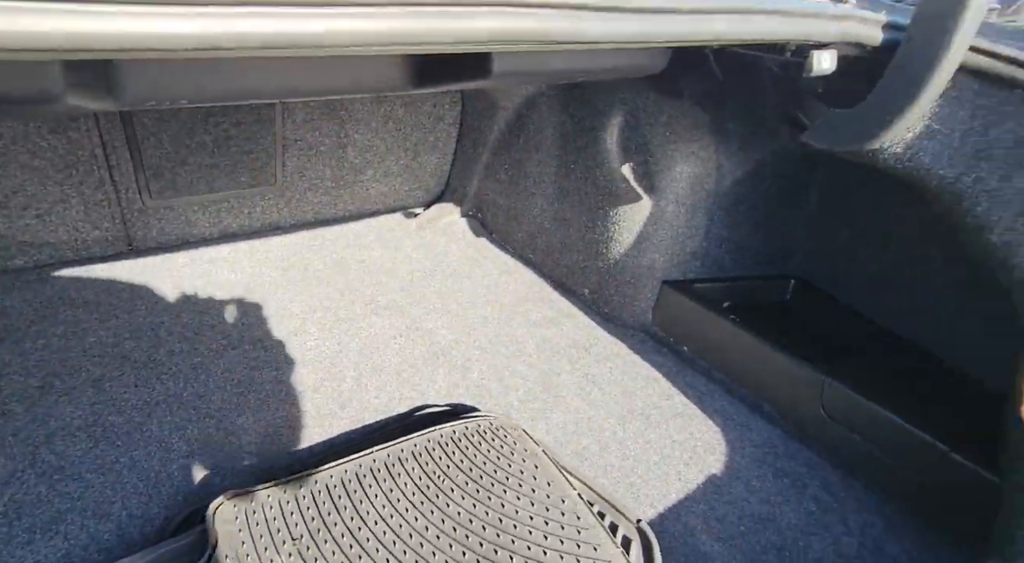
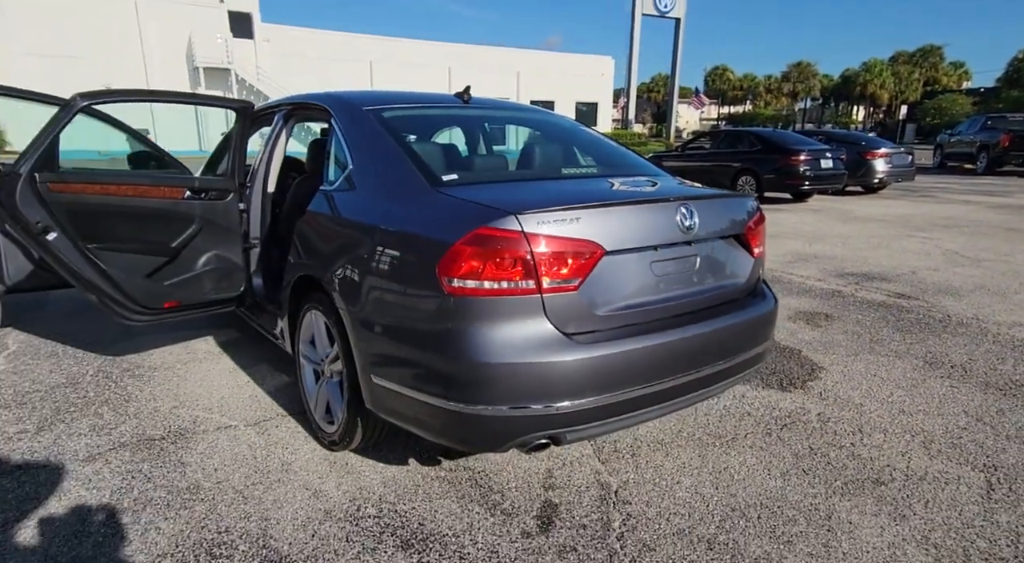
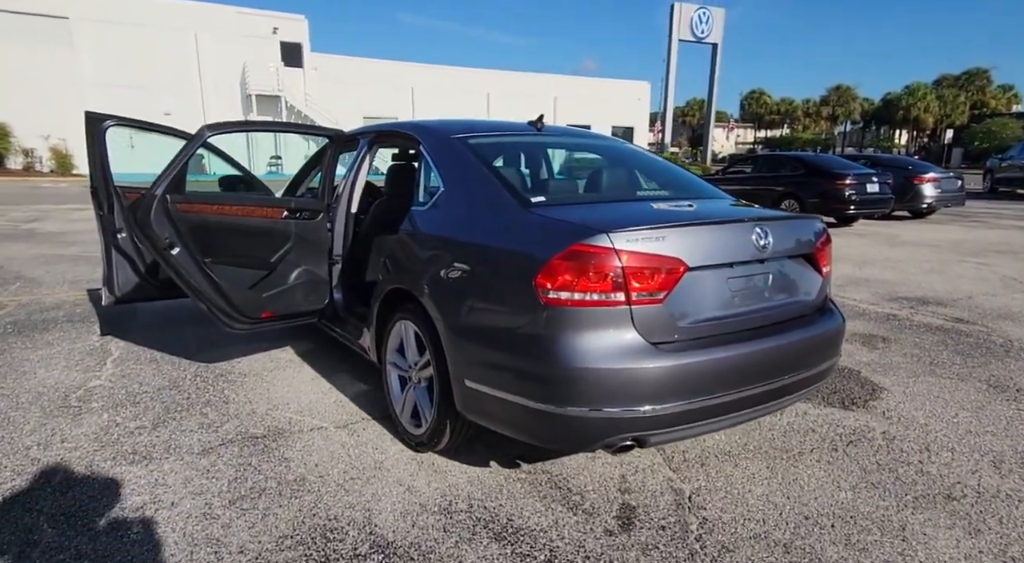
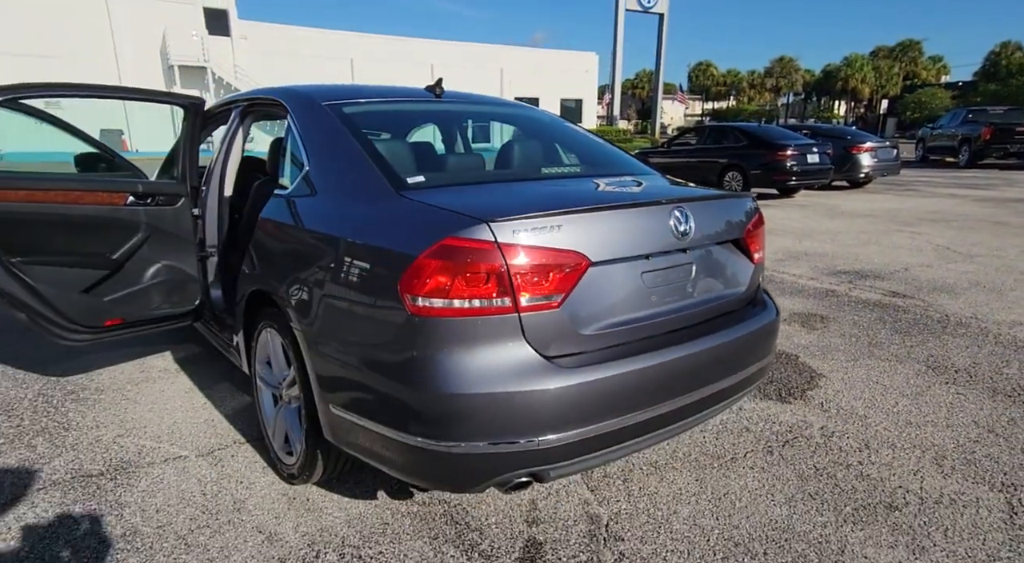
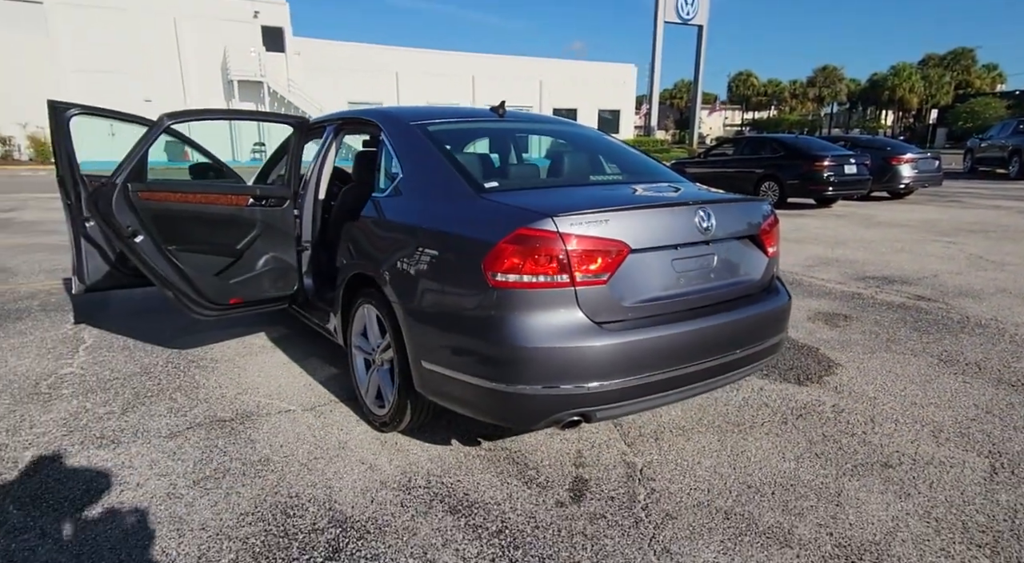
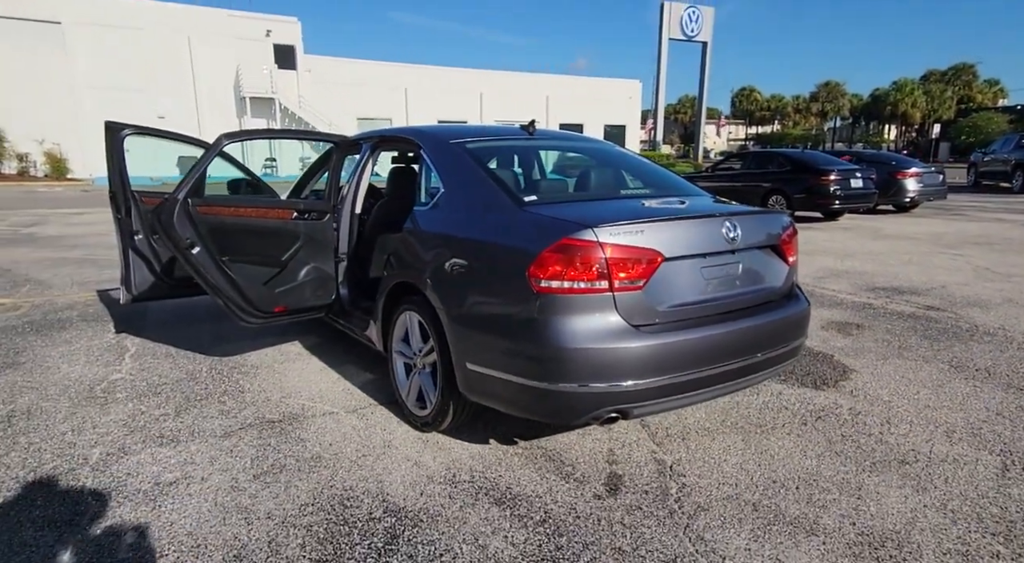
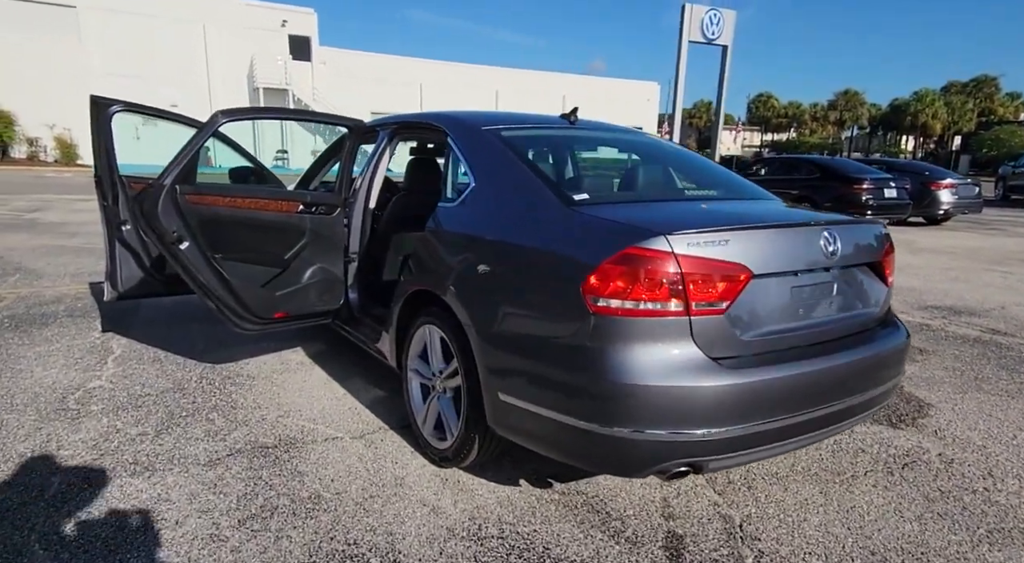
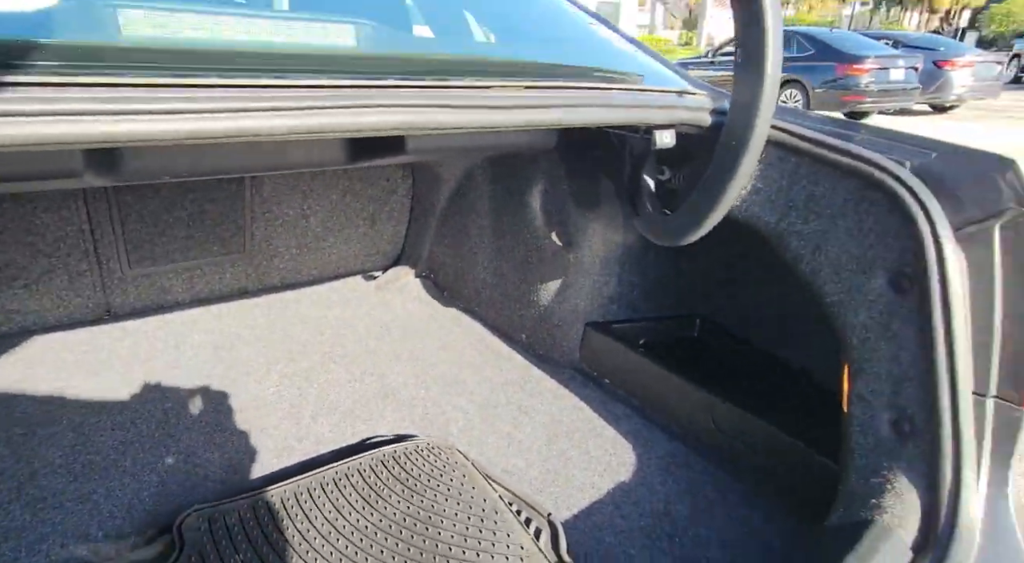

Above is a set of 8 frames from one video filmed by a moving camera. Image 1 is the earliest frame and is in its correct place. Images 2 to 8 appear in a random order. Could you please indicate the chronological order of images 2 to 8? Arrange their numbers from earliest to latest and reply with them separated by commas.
8, 4, 2, 5, 6, 3, 7
